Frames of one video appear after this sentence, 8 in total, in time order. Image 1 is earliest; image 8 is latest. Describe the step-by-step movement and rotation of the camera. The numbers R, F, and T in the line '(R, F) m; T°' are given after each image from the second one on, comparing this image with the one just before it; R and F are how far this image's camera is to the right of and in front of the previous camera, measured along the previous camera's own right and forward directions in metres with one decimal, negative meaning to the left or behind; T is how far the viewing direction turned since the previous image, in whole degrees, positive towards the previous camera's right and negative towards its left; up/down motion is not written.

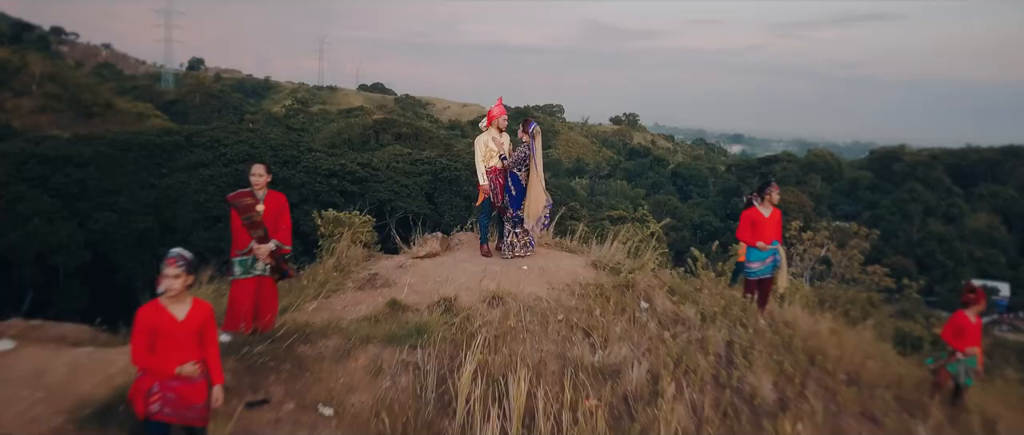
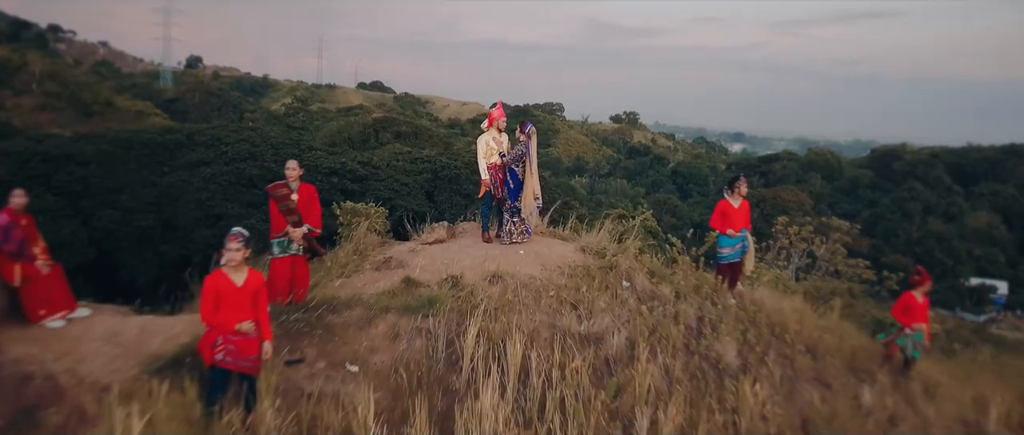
(0.0, -0.4) m; 0°
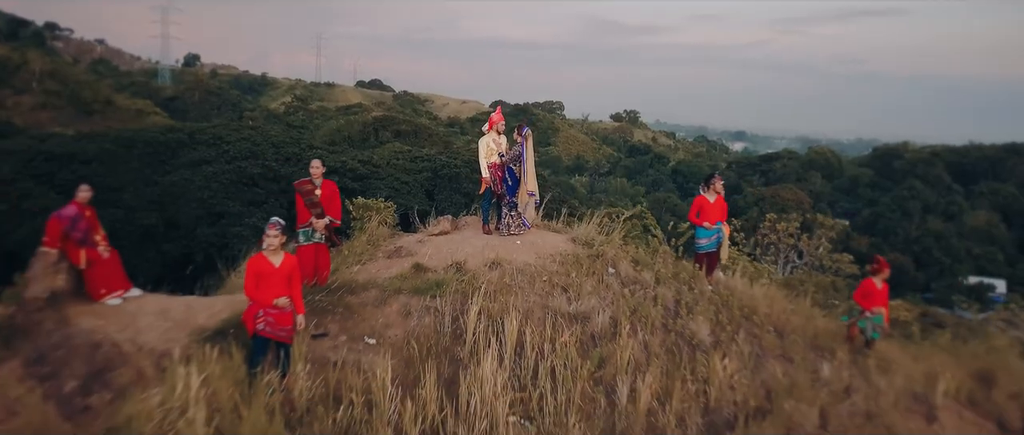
(0.0, -0.4) m; 0°
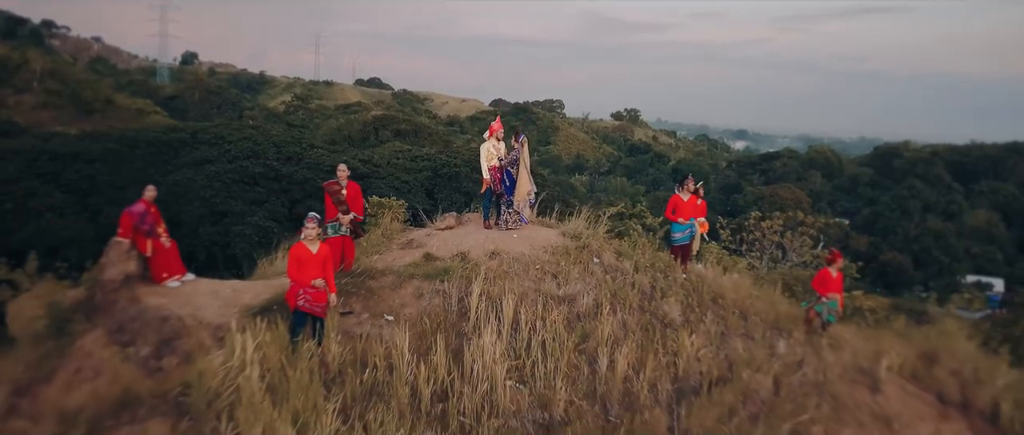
(0.0, -0.5) m; 0°
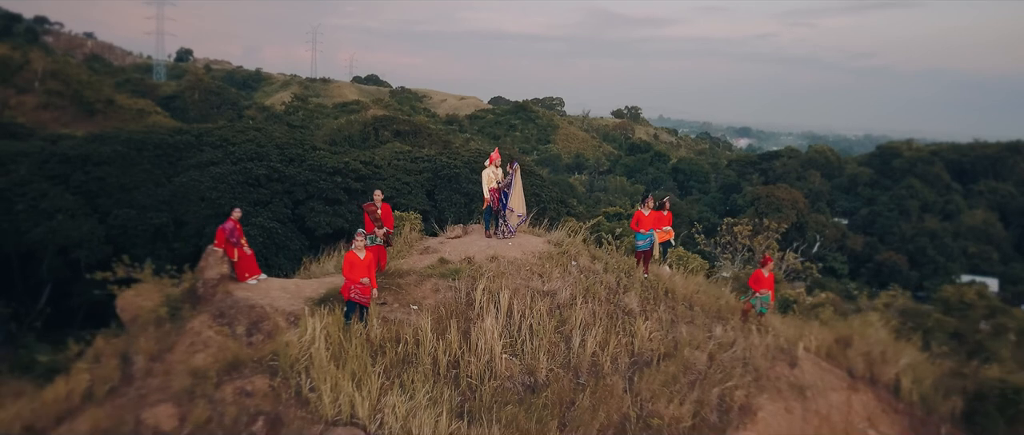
(0.0, -1.1) m; 0°
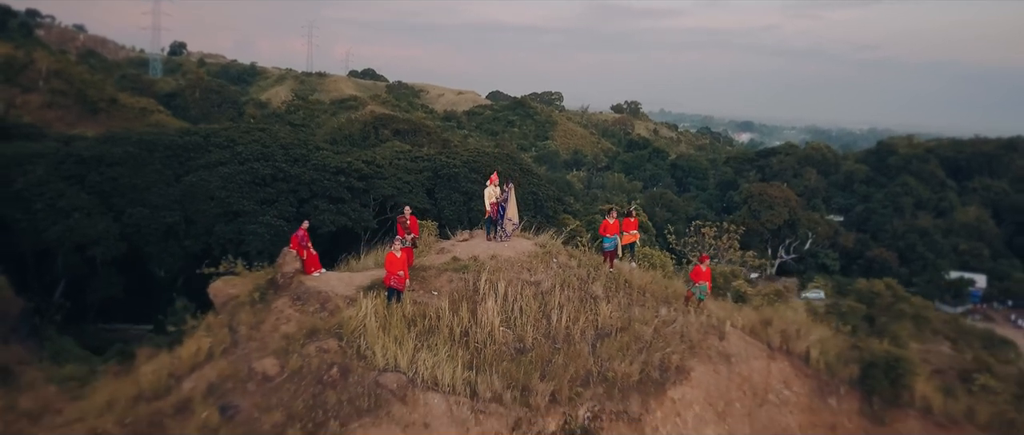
(0.0, -1.6) m; 0°
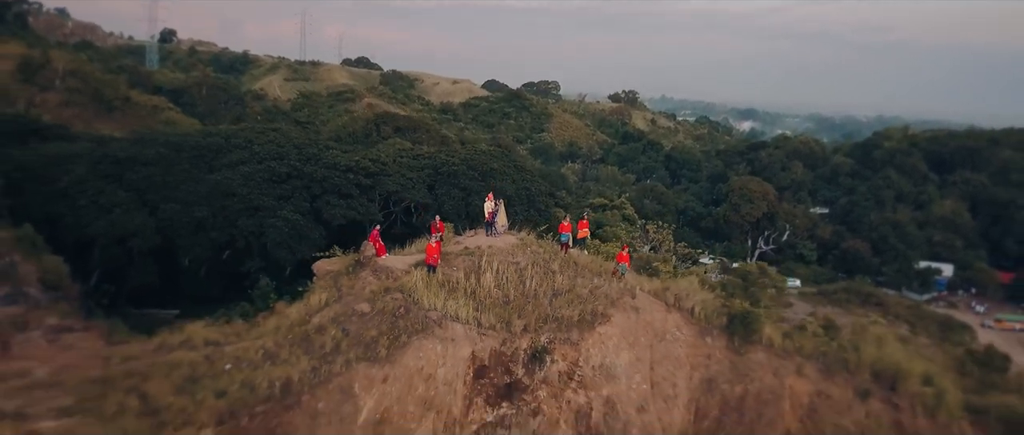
(+0.1, -4.0) m; 0°
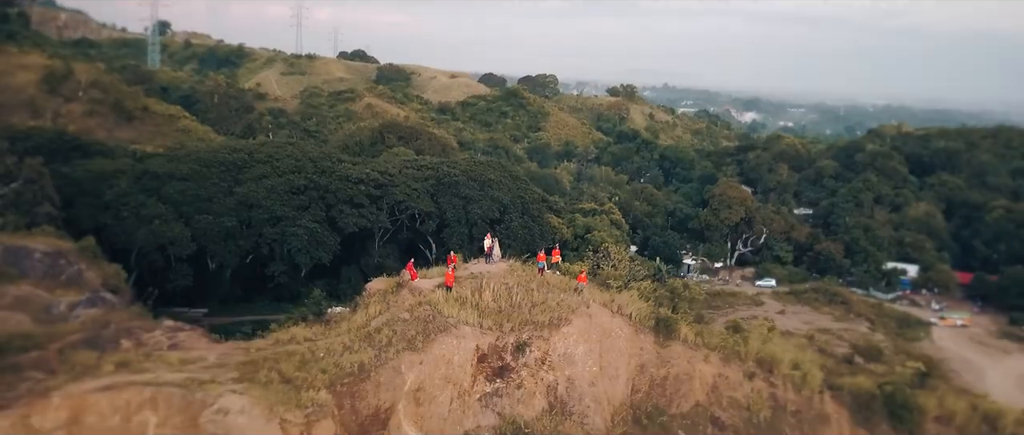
(+0.1, -4.7) m; 0°
